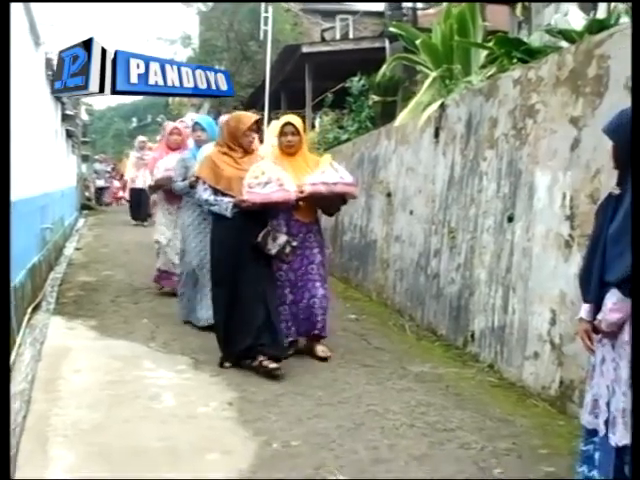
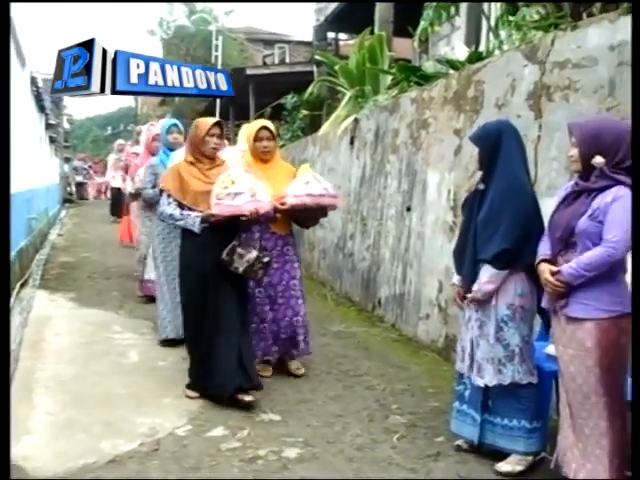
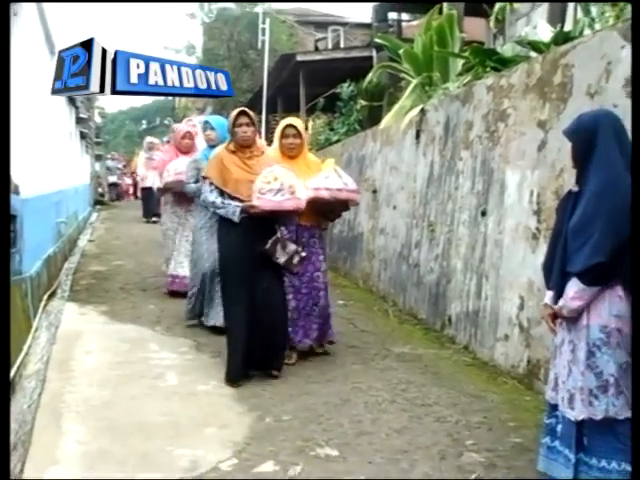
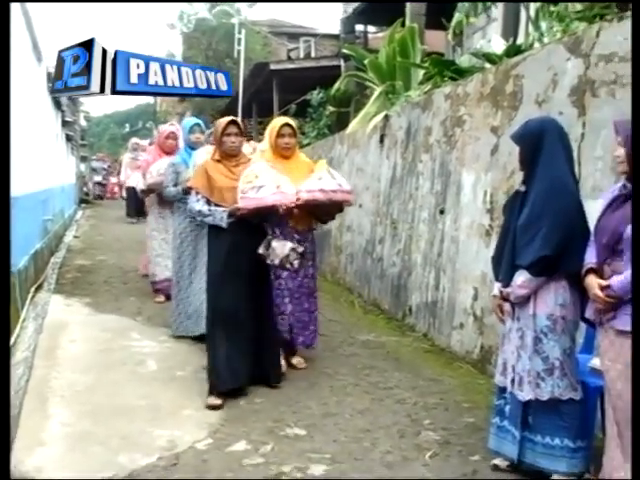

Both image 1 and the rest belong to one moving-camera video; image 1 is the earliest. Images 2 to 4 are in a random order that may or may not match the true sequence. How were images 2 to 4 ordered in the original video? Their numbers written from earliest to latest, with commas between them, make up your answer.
3, 4, 2
